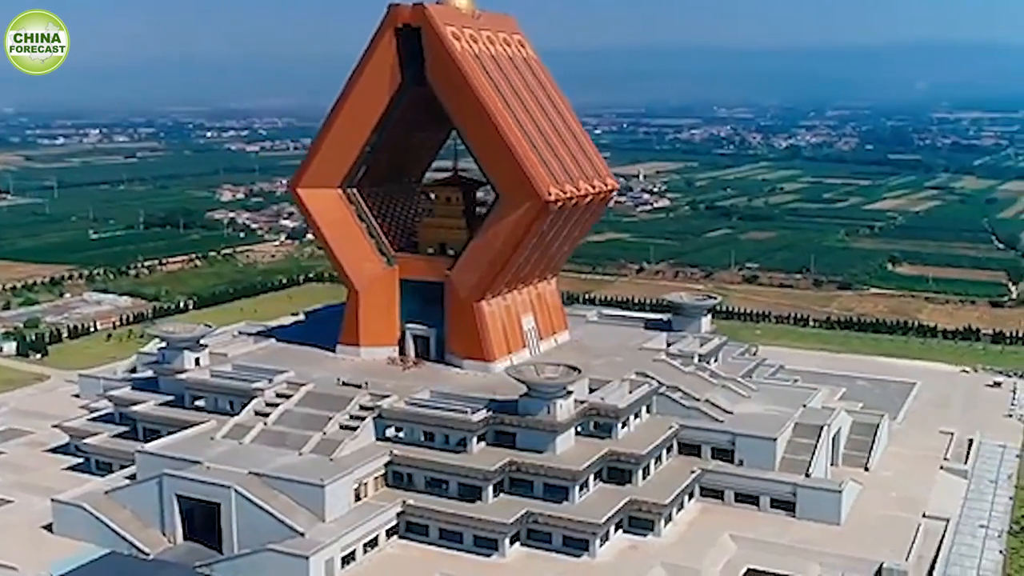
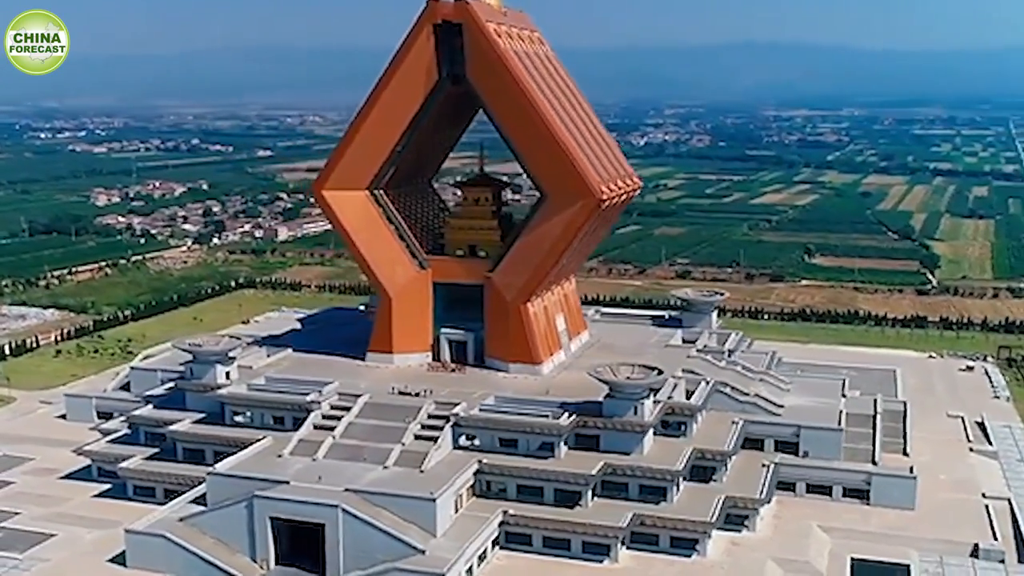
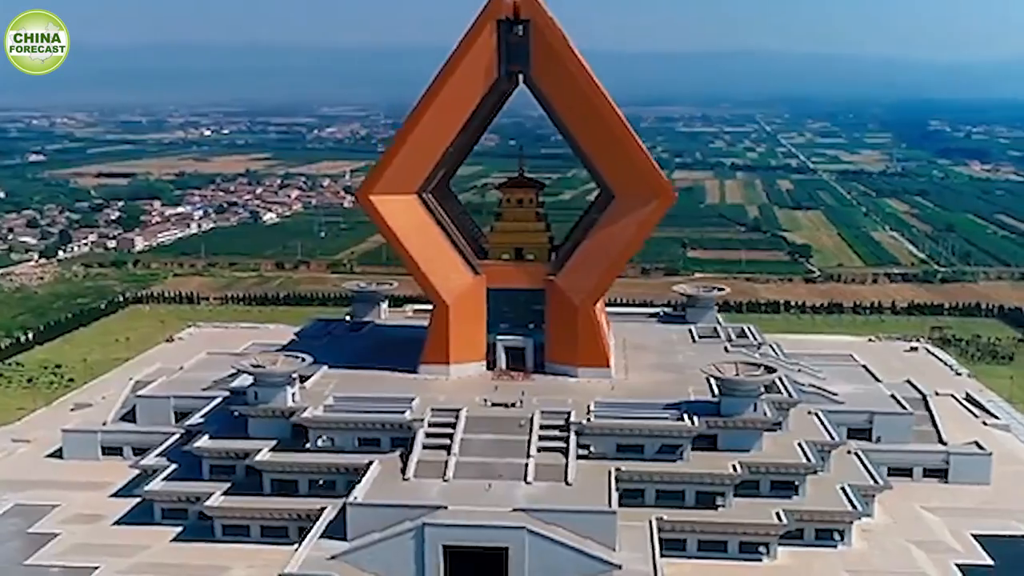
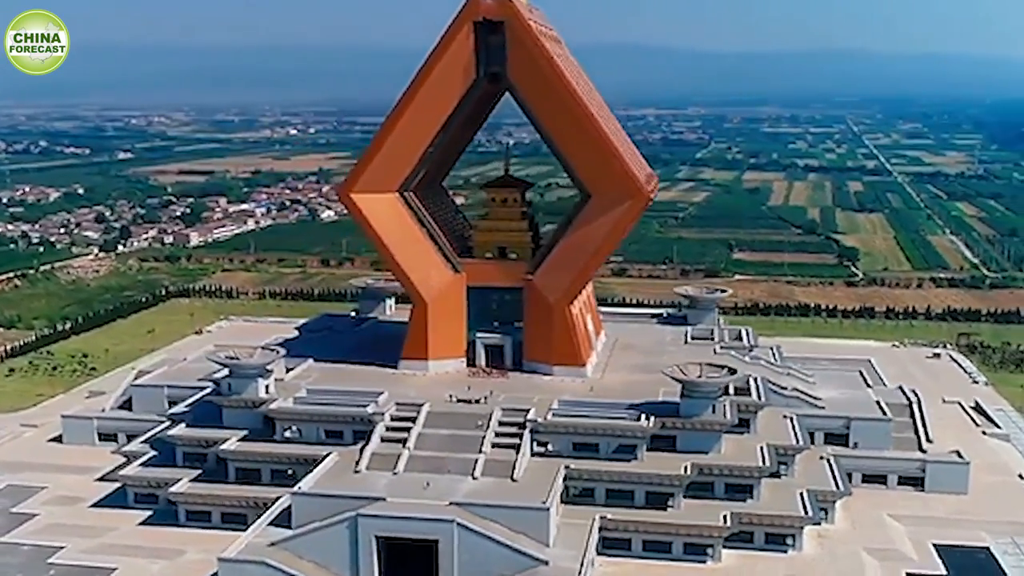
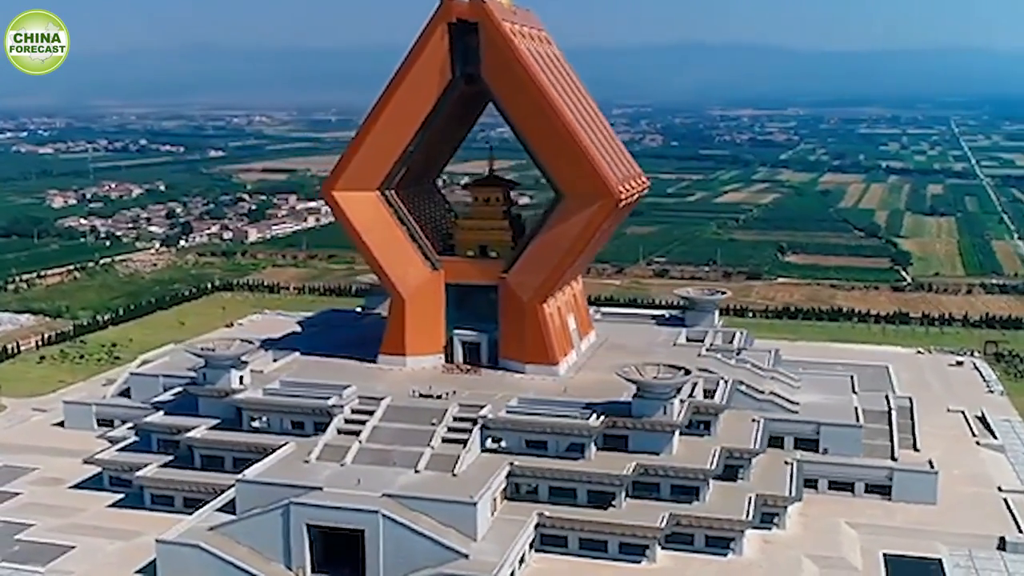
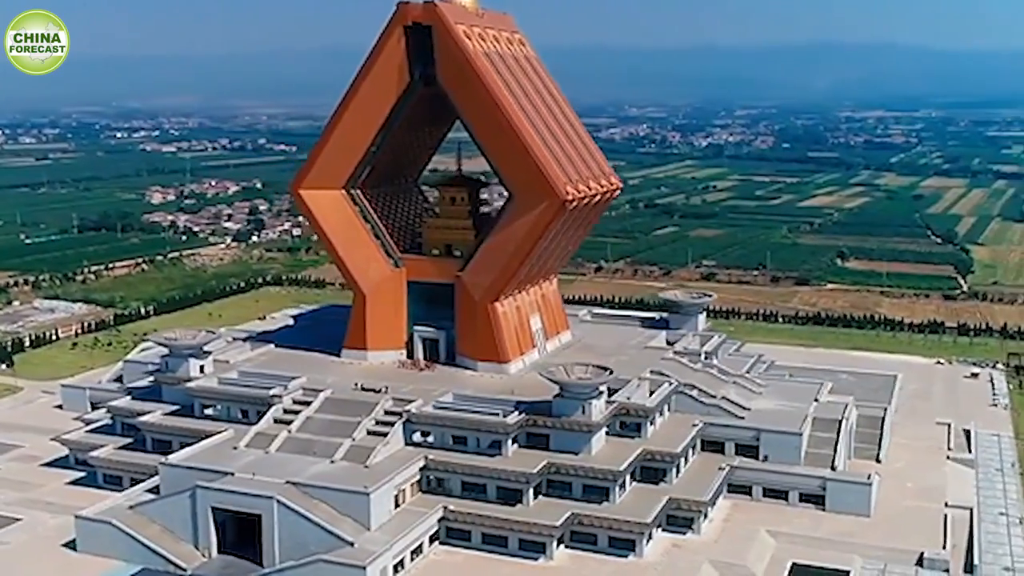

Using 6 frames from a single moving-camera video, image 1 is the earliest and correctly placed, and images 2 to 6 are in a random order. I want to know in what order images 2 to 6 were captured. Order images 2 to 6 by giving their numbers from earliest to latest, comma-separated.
6, 2, 5, 4, 3
